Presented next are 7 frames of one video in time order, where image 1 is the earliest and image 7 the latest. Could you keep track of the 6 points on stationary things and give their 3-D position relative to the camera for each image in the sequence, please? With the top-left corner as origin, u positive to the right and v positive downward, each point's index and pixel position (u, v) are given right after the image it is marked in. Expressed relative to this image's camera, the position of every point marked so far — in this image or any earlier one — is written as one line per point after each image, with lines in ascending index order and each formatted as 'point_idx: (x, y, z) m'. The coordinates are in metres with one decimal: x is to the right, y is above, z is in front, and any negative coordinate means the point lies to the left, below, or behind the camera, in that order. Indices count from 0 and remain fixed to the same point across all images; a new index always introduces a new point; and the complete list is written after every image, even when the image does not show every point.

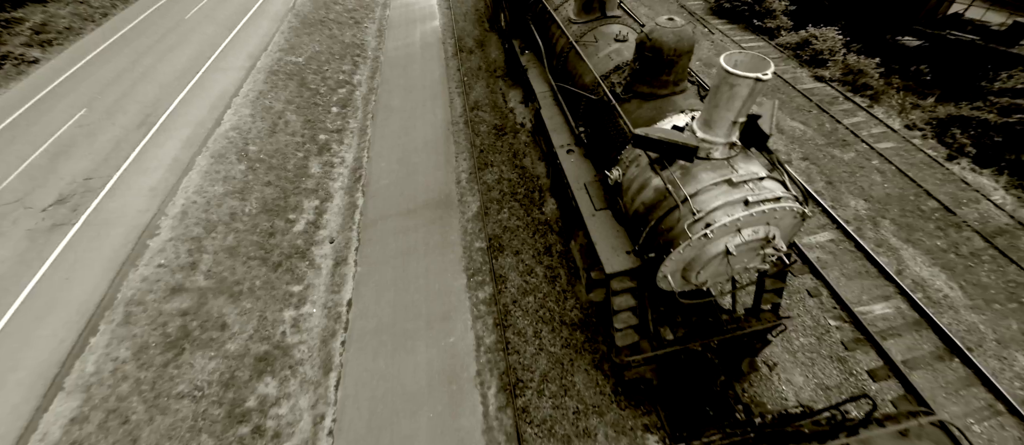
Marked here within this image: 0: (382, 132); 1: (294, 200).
0: (-4.0, +2.8, +12.1) m
1: (-5.4, +0.6, +9.9) m
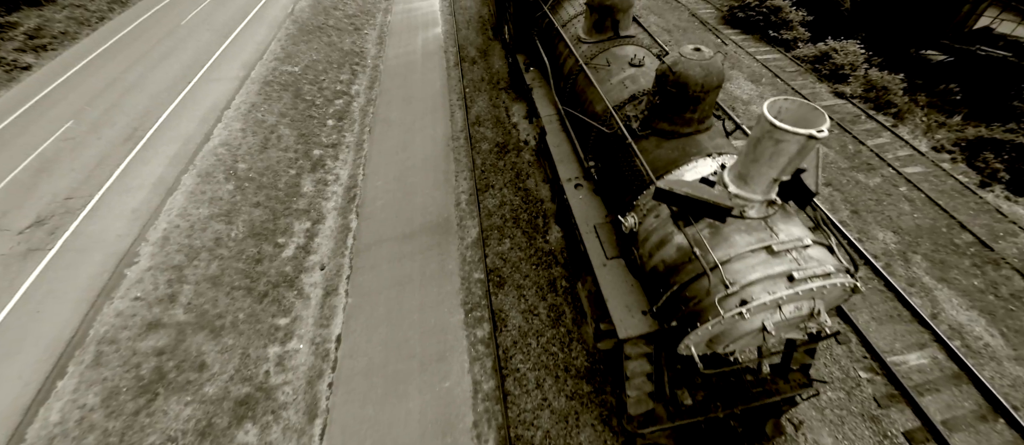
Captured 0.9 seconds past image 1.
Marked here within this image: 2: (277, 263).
0: (-3.9, +2.2, +11.5) m
1: (-5.3, 0.0, +9.3) m
2: (-5.1, -0.9, +8.6) m
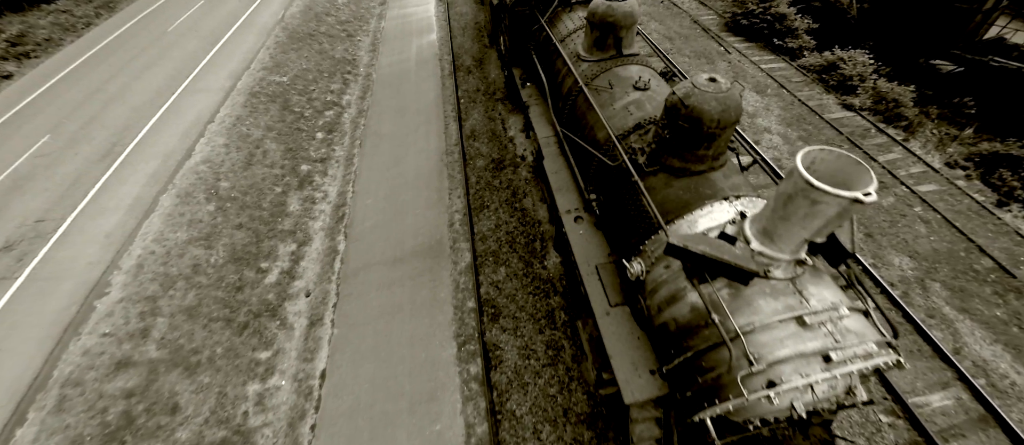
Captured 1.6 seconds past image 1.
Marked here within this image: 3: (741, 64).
0: (-4.0, +1.7, +11.0) m
1: (-5.4, -0.5, +8.8) m
2: (-5.2, -1.4, +8.1) m
3: (+7.7, +5.3, +13.4) m
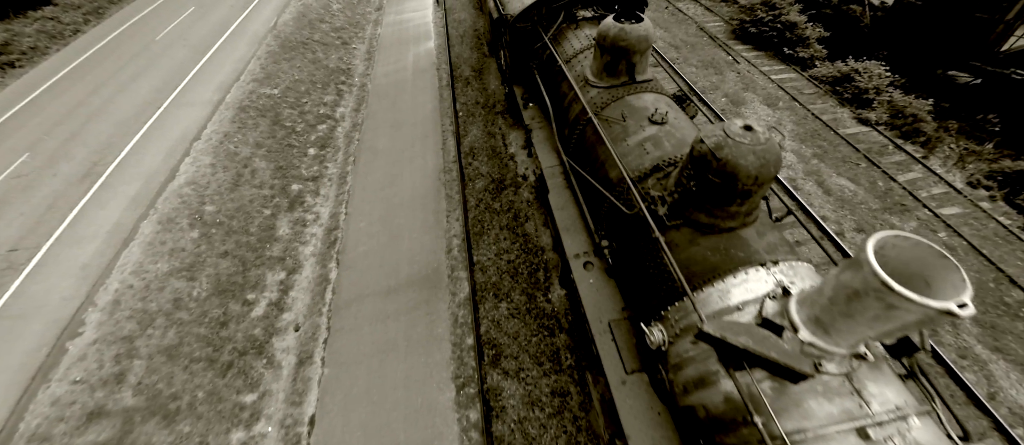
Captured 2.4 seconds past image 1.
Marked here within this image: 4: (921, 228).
0: (-3.9, +1.1, +10.5) m
1: (-5.4, -1.1, +8.3) m
2: (-5.1, -2.0, +7.6) m
3: (+7.8, +4.8, +12.9) m
4: (+8.9, -0.1, +8.7) m
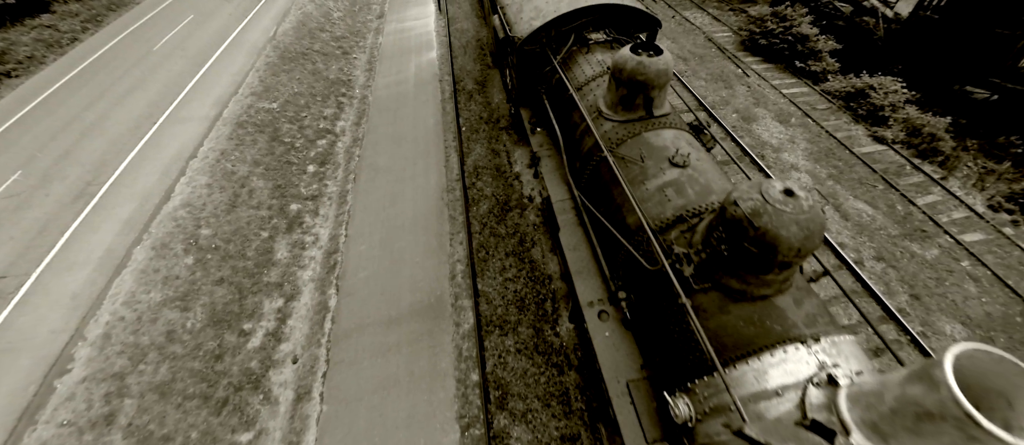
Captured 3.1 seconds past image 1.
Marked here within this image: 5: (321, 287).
0: (-3.8, +0.6, +10.2) m
1: (-5.3, -1.6, +8.0) m
2: (-5.0, -2.5, +7.3) m
3: (+7.9, +4.2, +12.6) m
4: (+9.0, -0.7, +8.3) m
5: (-4.1, -1.4, +8.5) m
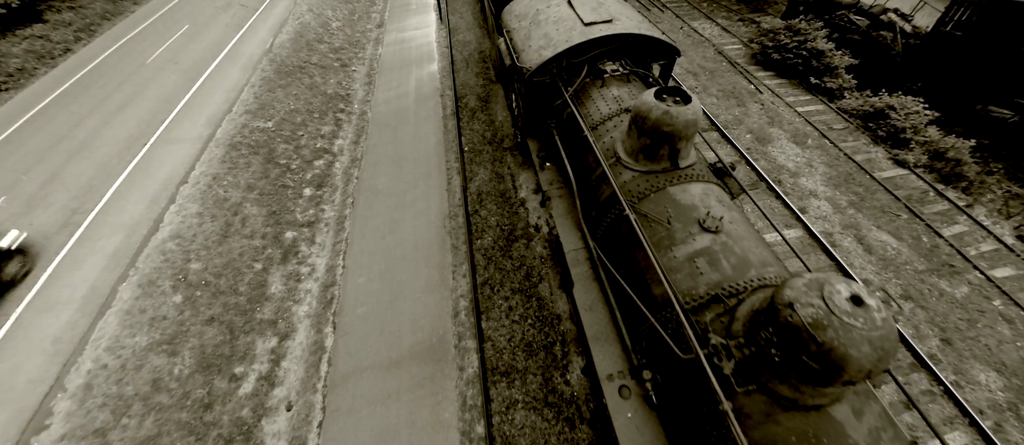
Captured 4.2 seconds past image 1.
0: (-3.7, -0.1, +9.8) m
1: (-5.1, -2.3, +7.6) m
2: (-4.9, -3.2, +6.9) m
3: (+8.0, +3.5, +12.2) m
4: (+9.2, -1.4, +7.9) m
5: (-3.9, -2.1, +8.0) m
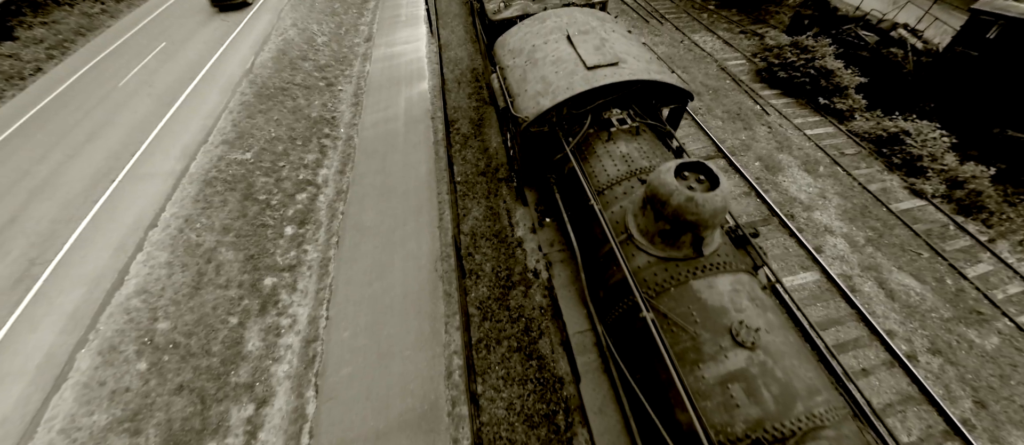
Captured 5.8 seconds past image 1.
0: (-3.7, -1.1, +9.1) m
1: (-5.2, -3.4, +6.9) m
2: (-4.9, -4.3, +6.2) m
3: (+7.9, +2.7, +11.6) m
4: (+9.1, -2.3, +7.4) m
5: (-4.0, -3.1, +7.4) m
